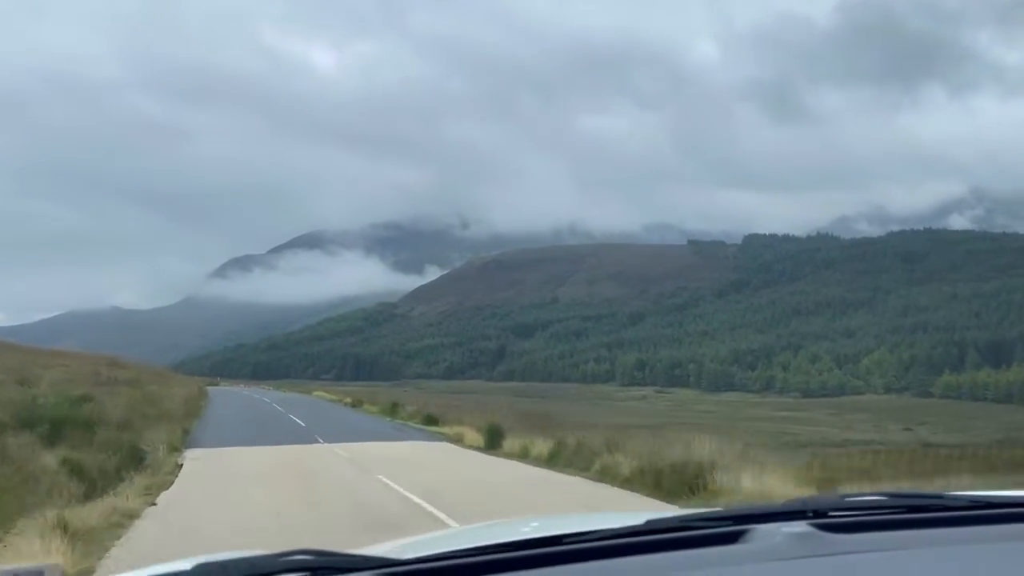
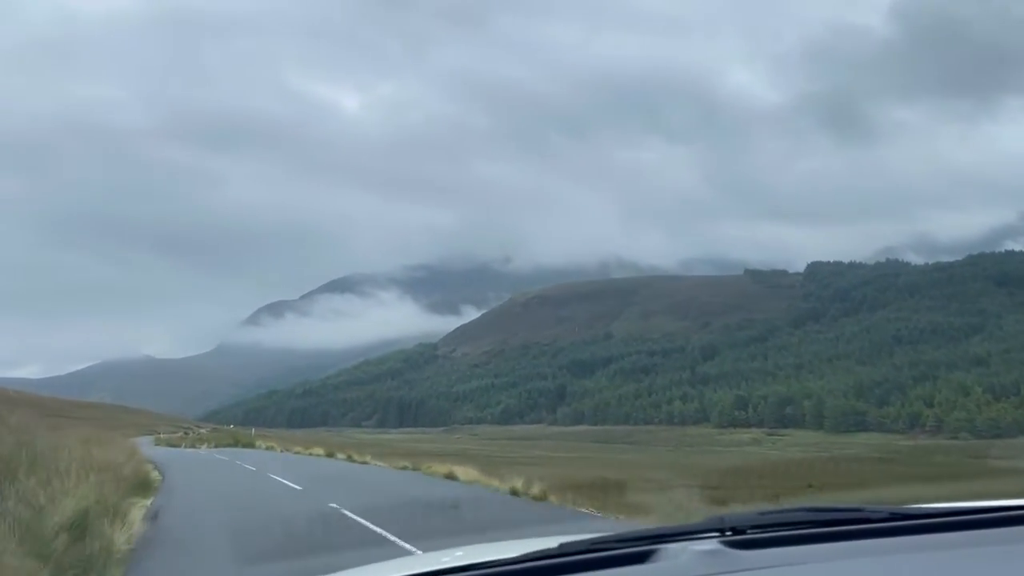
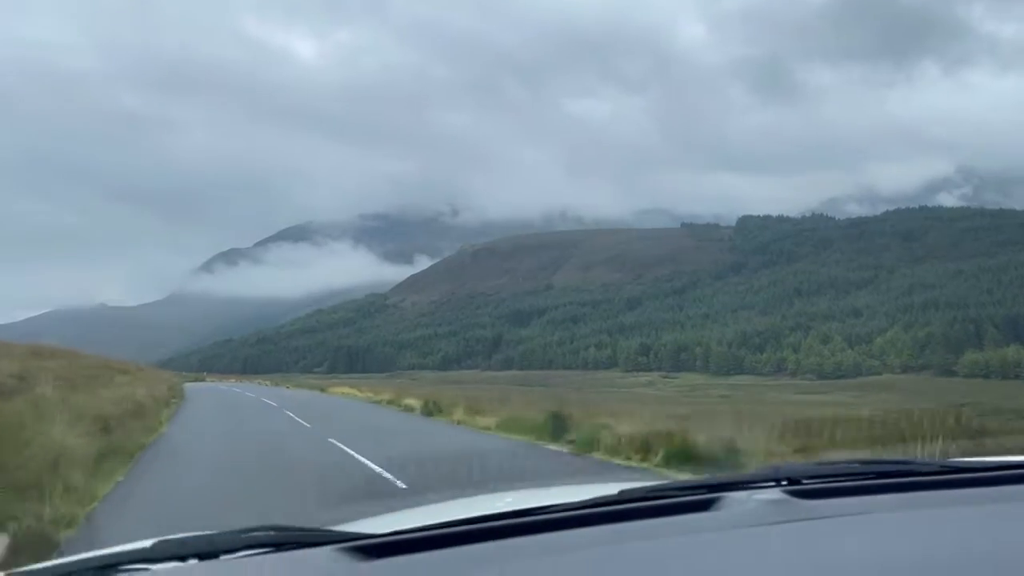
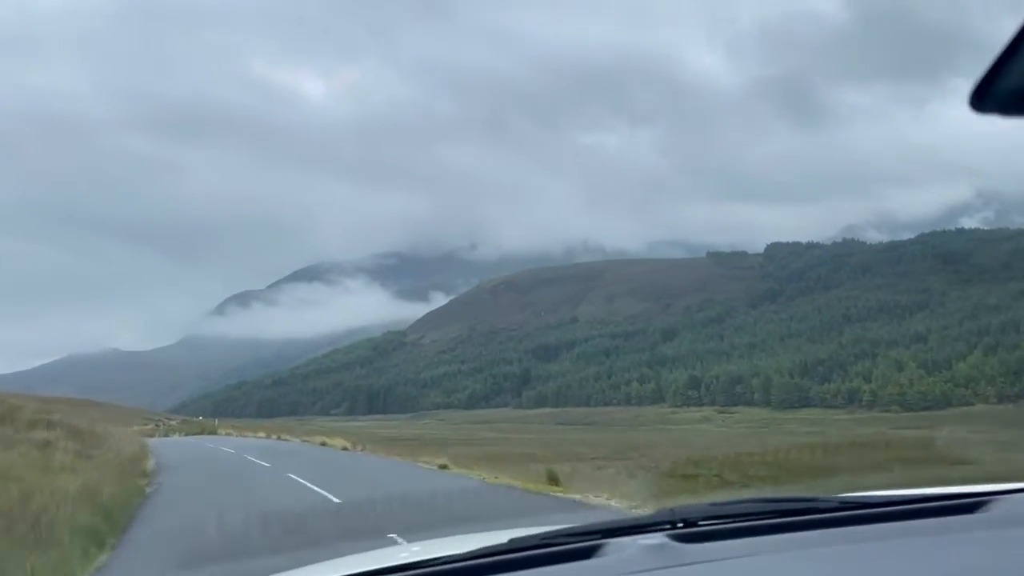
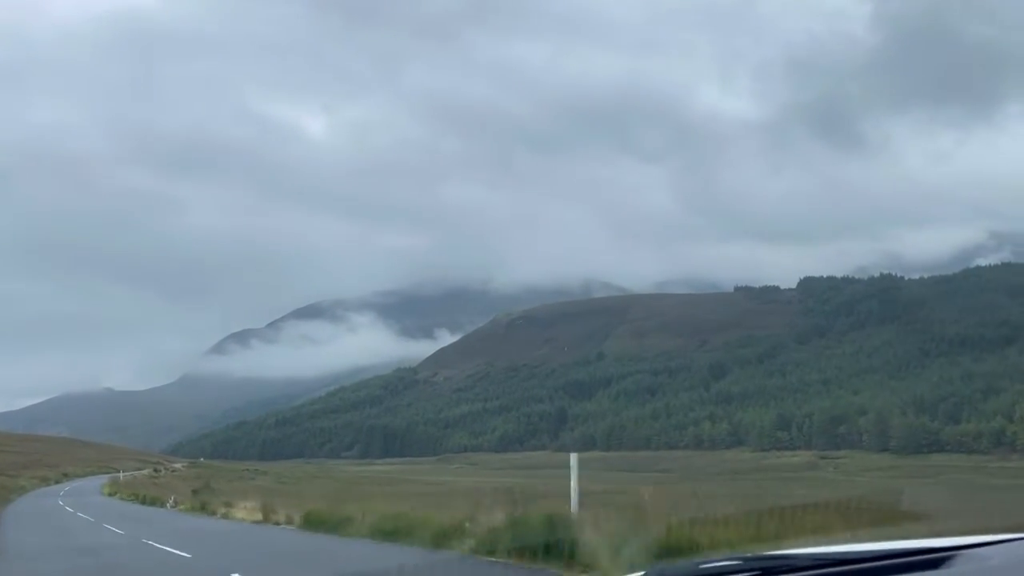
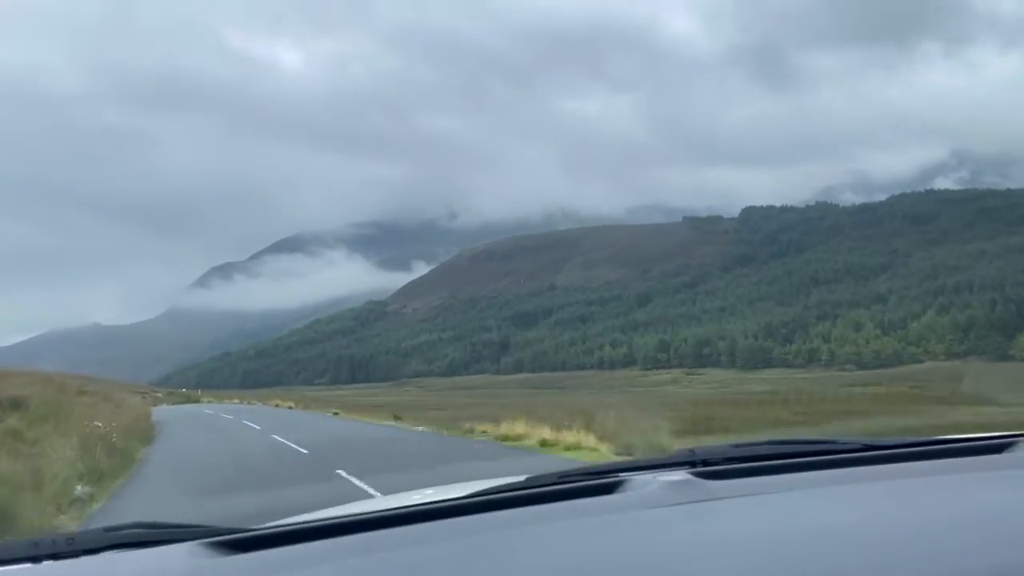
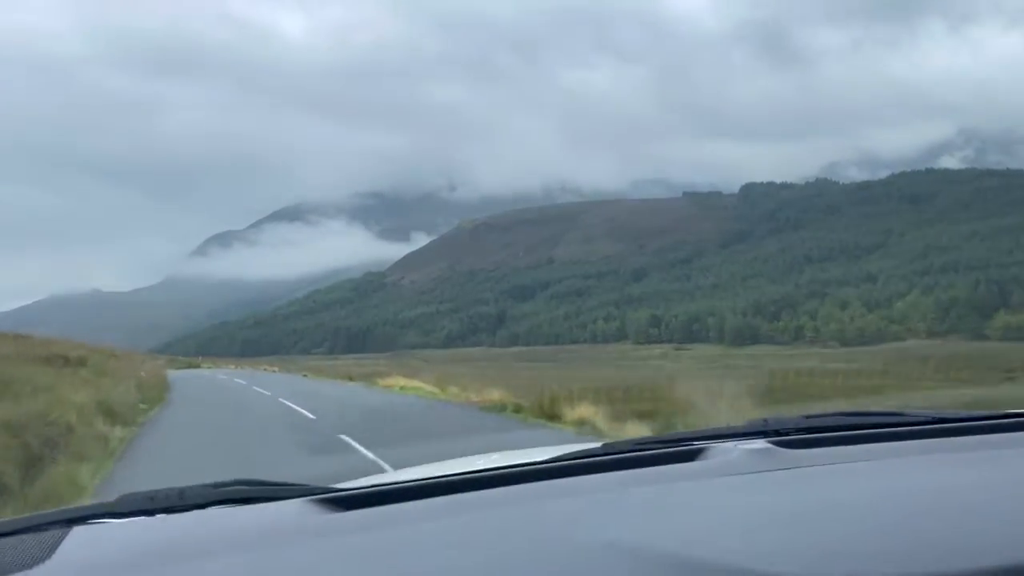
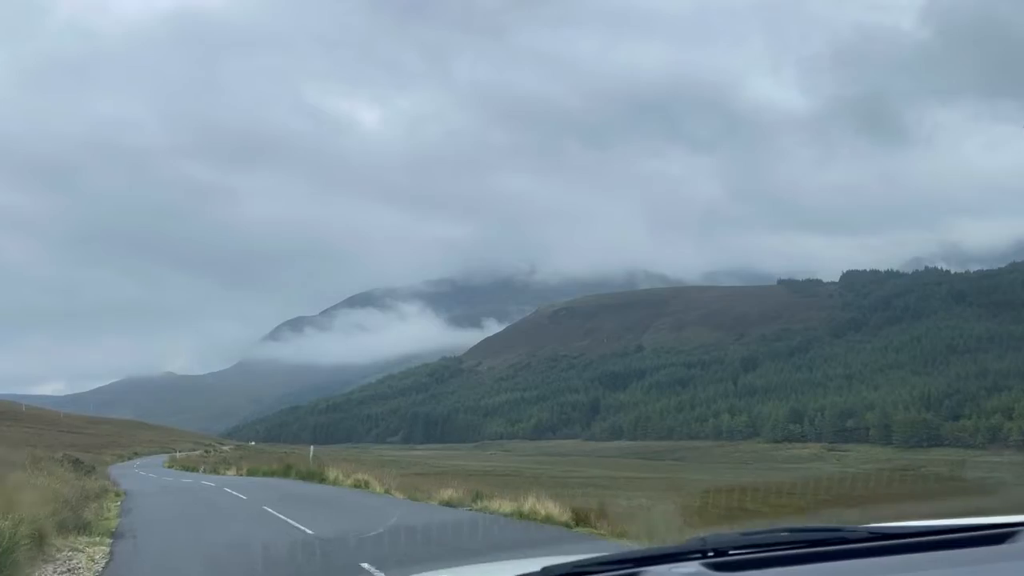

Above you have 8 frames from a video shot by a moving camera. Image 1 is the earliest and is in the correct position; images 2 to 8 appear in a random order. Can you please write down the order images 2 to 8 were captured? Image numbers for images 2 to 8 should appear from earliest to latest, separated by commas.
3, 7, 6, 4, 2, 8, 5
